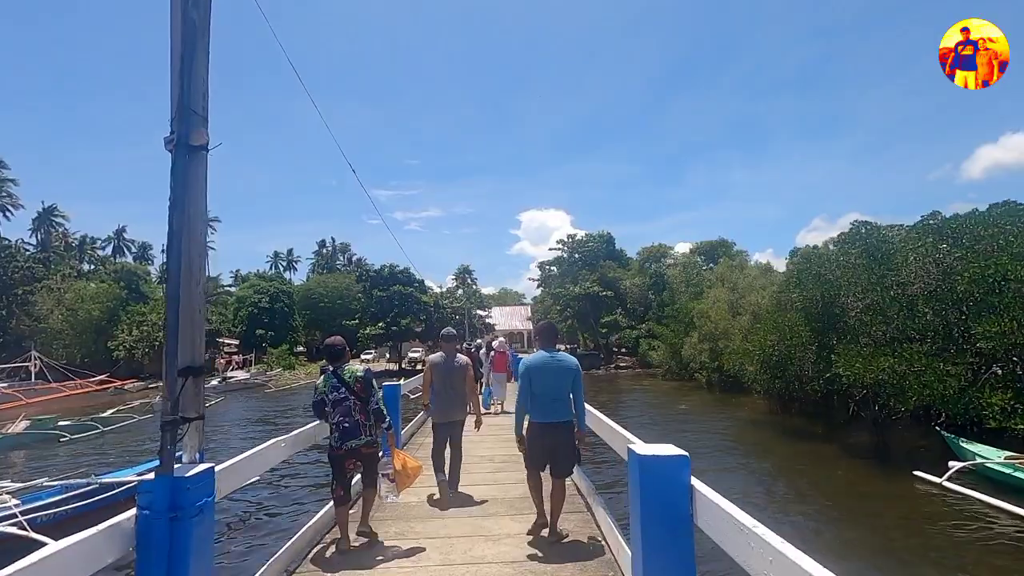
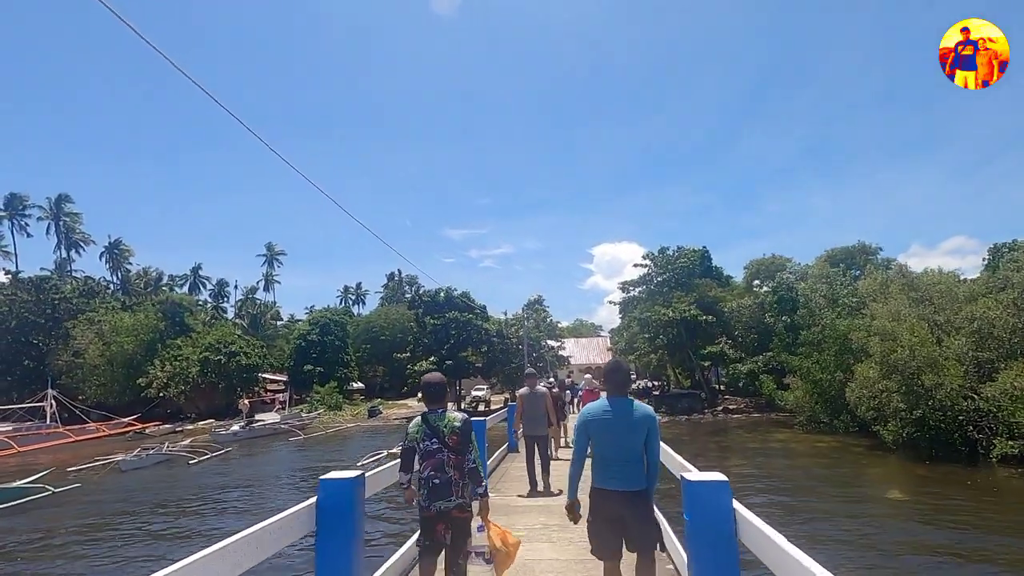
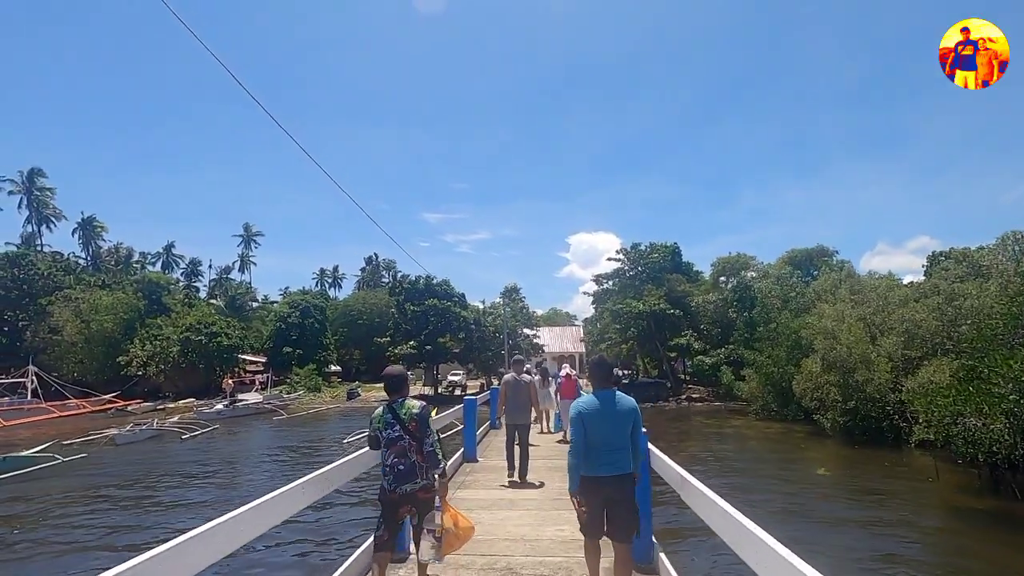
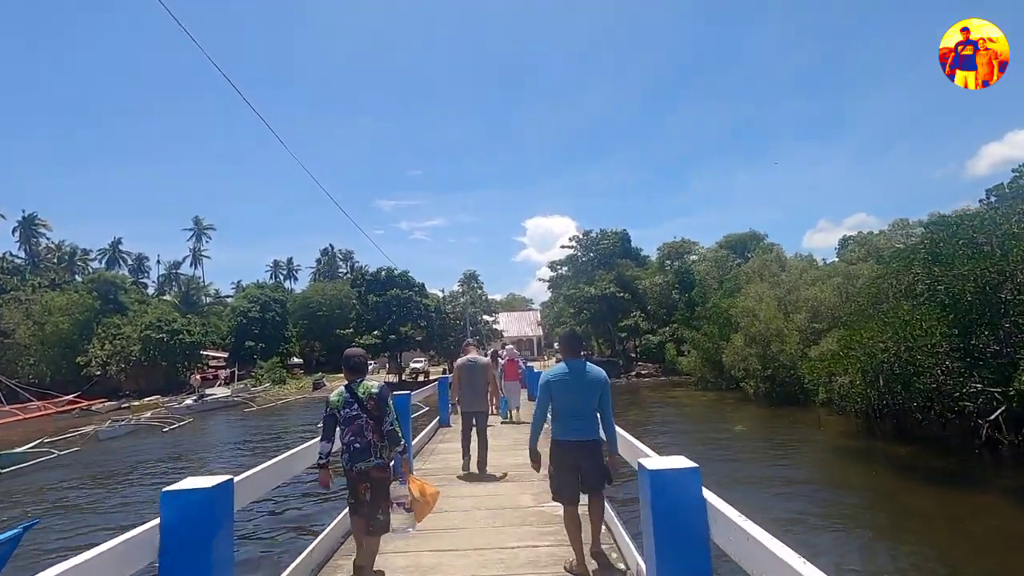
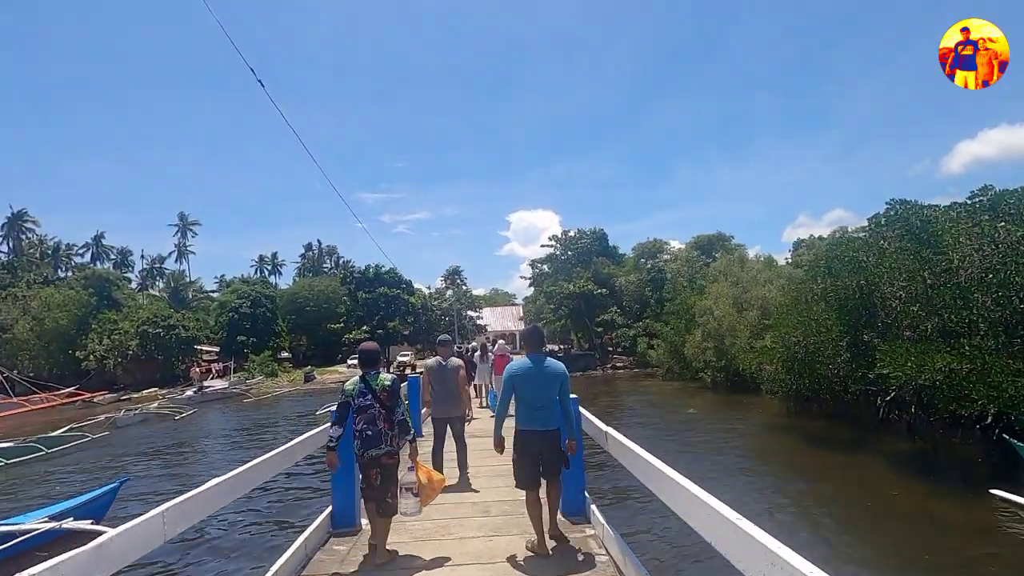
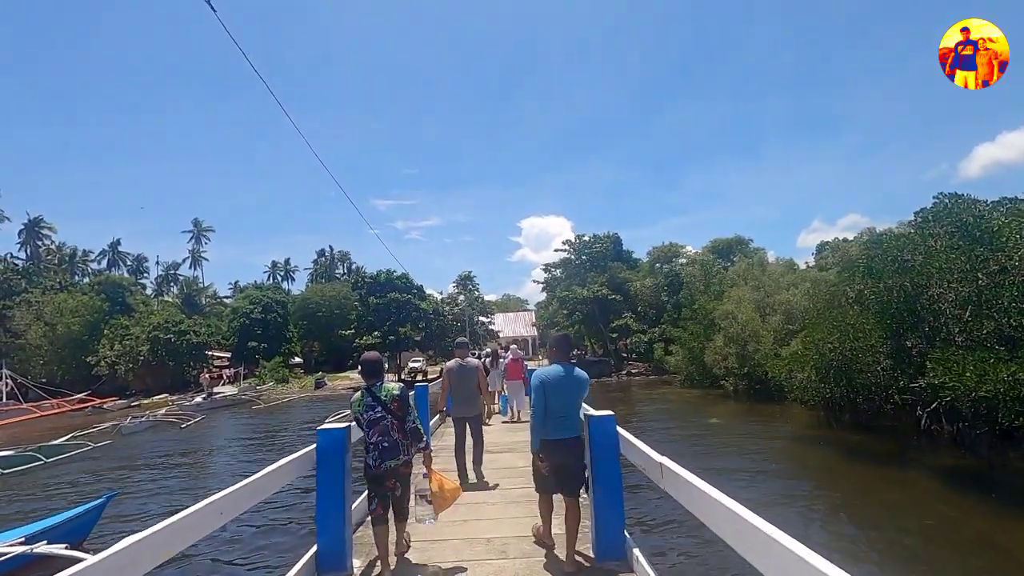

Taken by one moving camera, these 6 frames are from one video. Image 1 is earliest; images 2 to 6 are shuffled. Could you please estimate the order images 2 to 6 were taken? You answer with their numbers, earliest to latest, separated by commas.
5, 6, 4, 3, 2
